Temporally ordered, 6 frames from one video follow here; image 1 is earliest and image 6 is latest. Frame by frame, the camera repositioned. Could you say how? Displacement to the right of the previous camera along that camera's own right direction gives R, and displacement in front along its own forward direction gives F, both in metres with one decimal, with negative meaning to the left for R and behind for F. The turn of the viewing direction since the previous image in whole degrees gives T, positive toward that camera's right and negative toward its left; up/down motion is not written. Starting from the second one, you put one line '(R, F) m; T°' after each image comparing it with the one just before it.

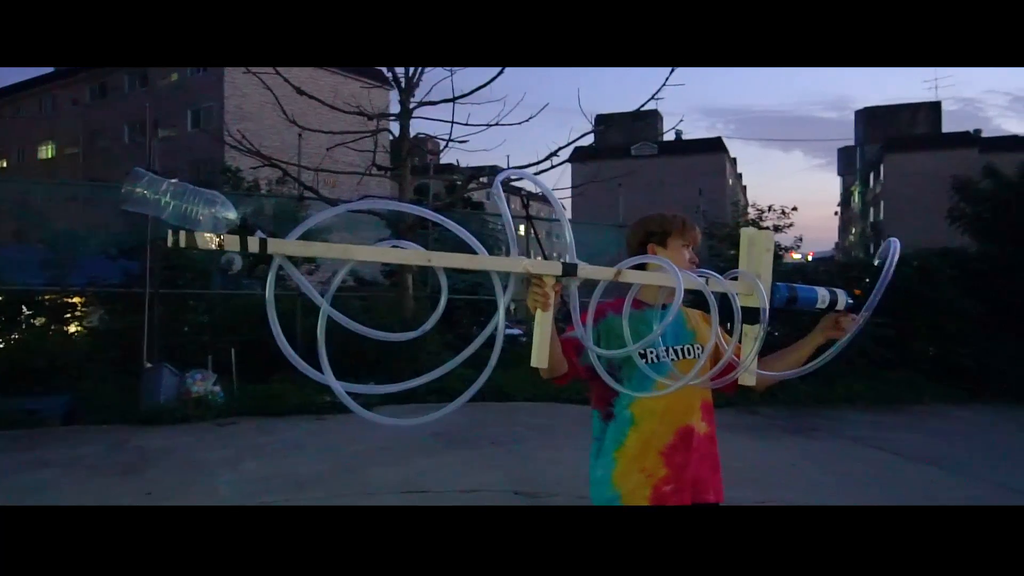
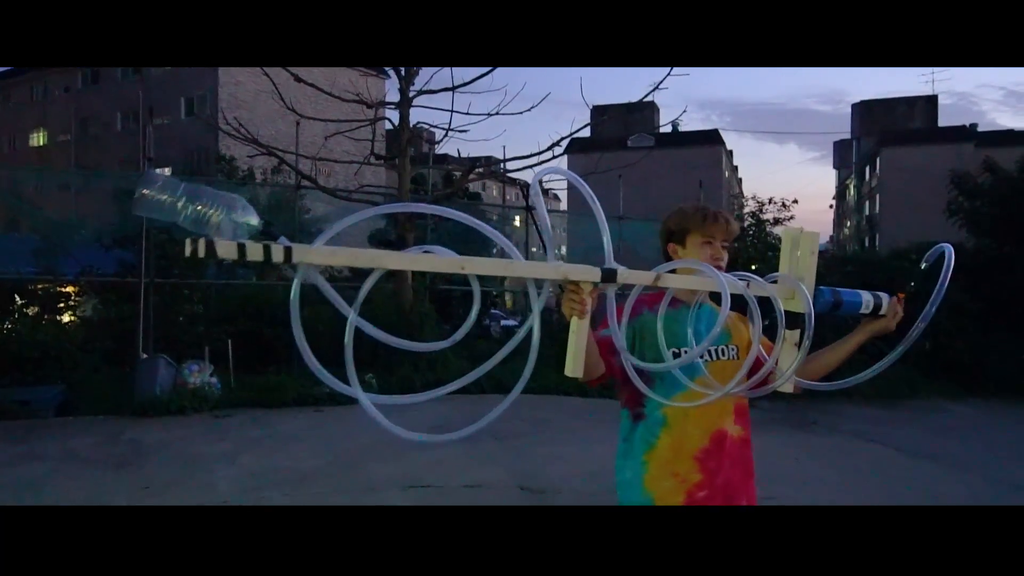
(-0.2, 0.0) m; +2°
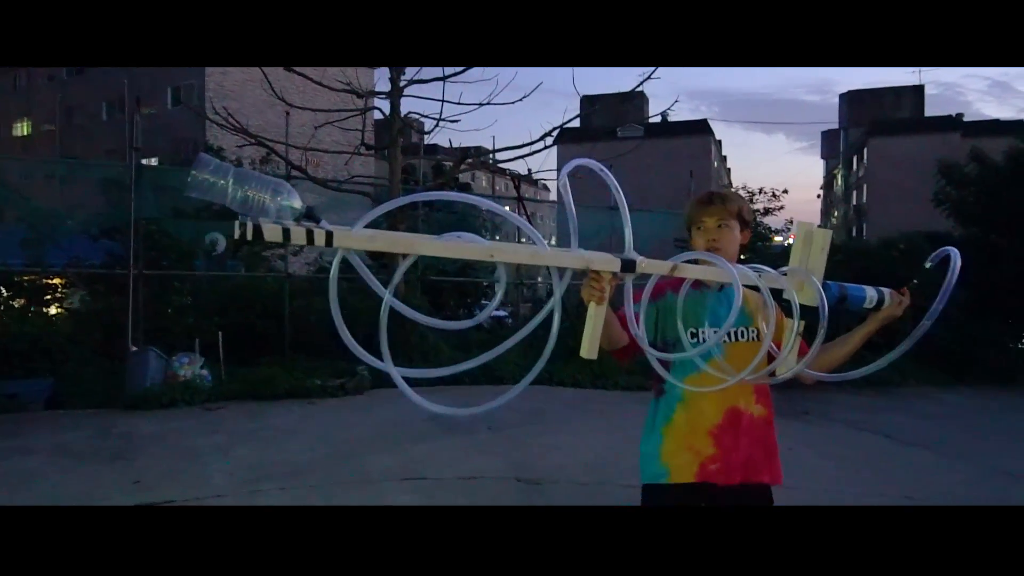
(-0.2, 0.0) m; +2°
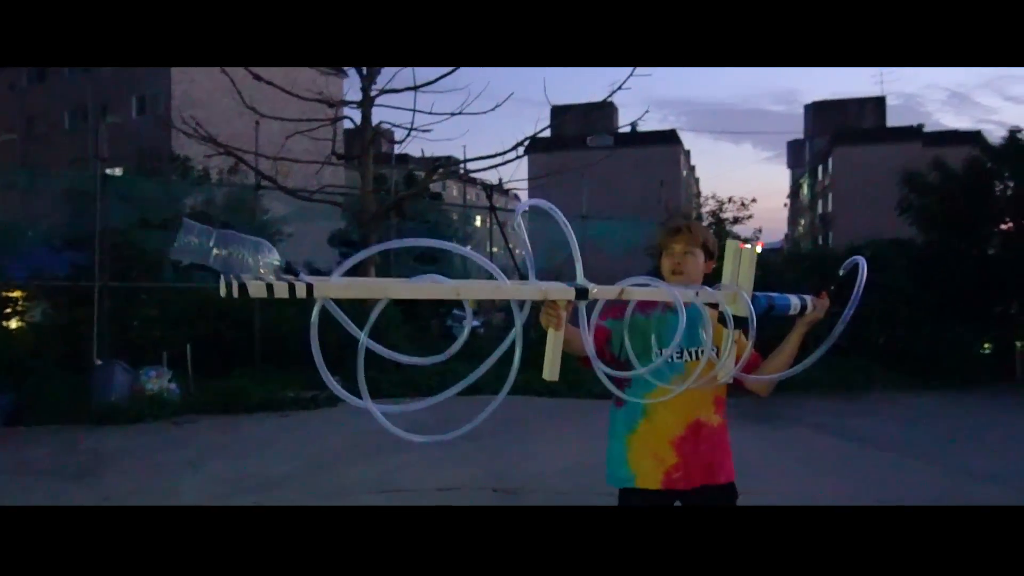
(-0.2, 0.0) m; +3°
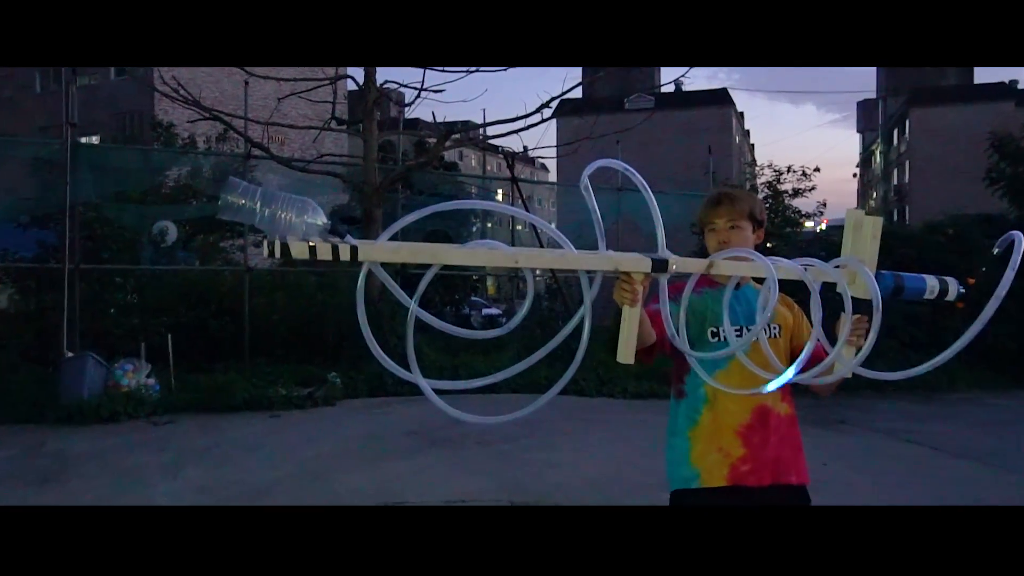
(+0.2, +0.9) m; -3°
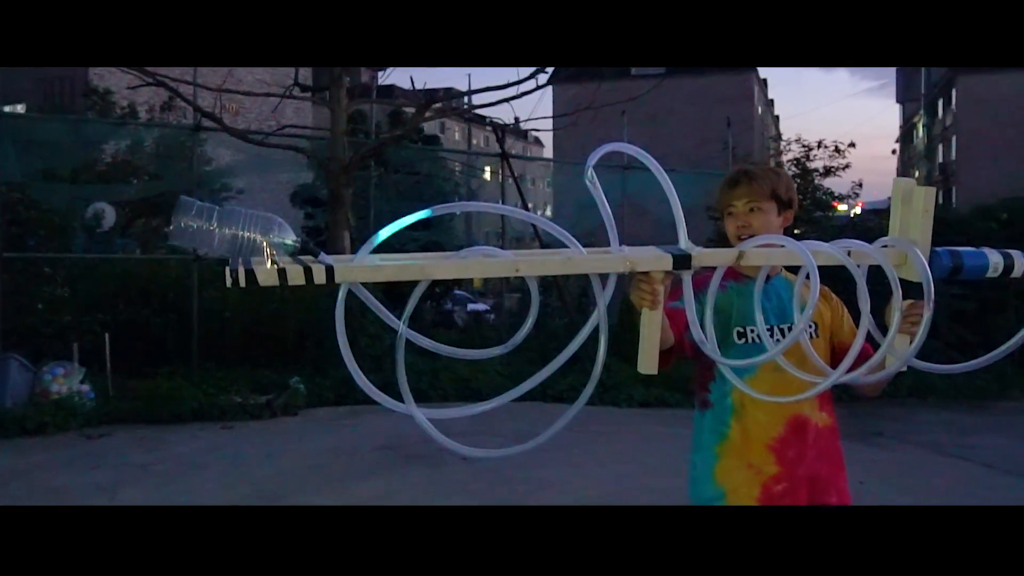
(0.0, +0.8) m; +1°
